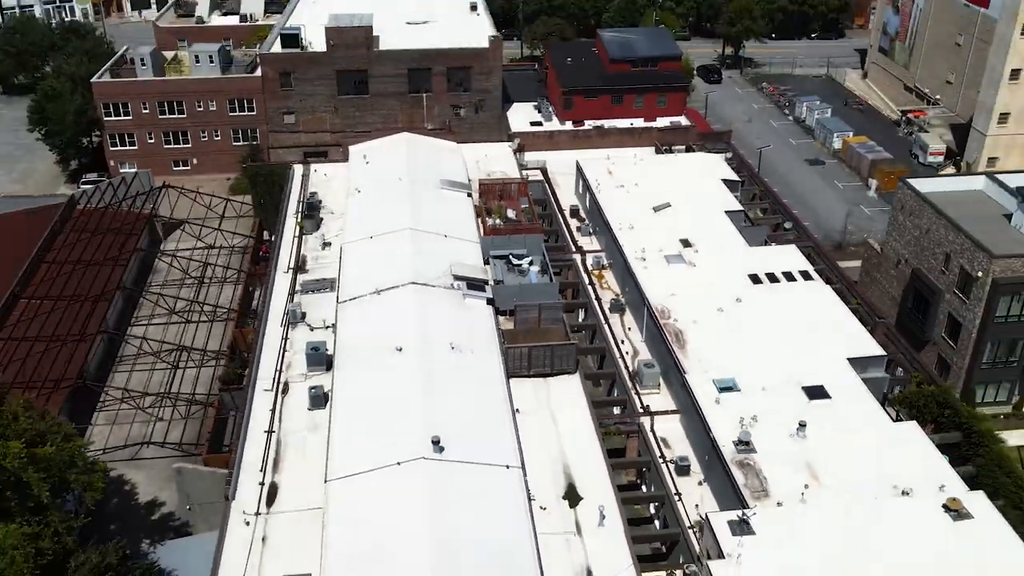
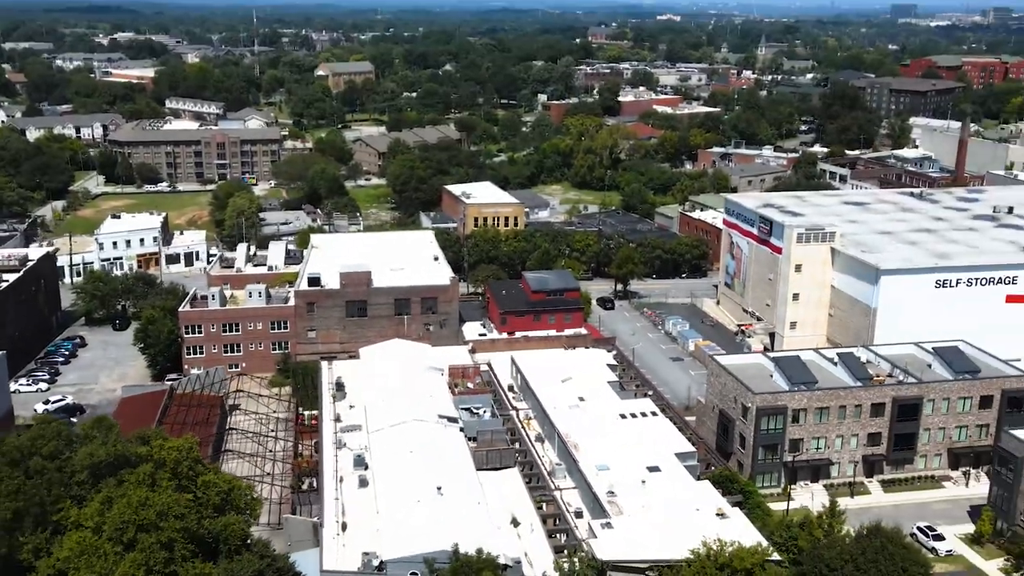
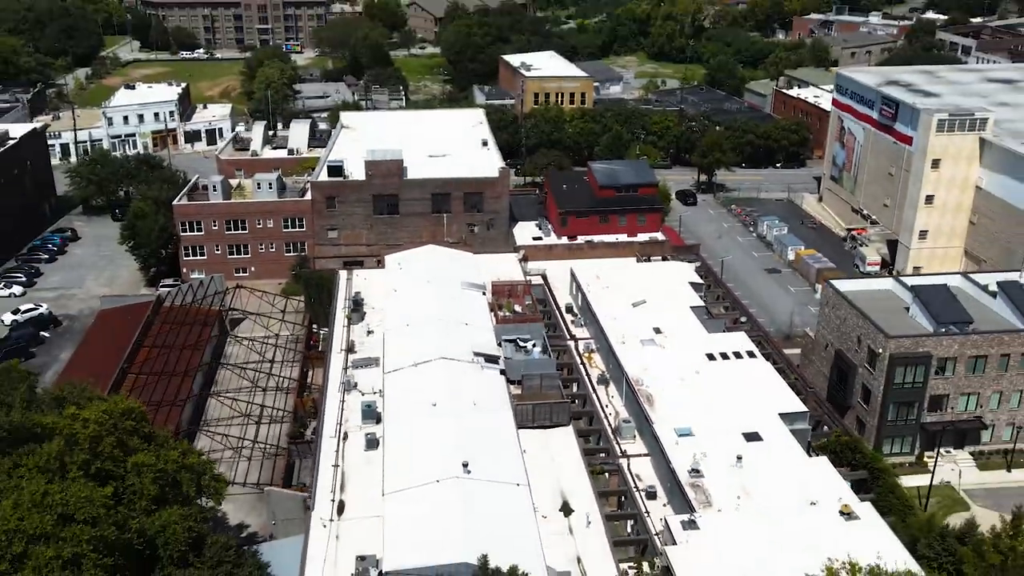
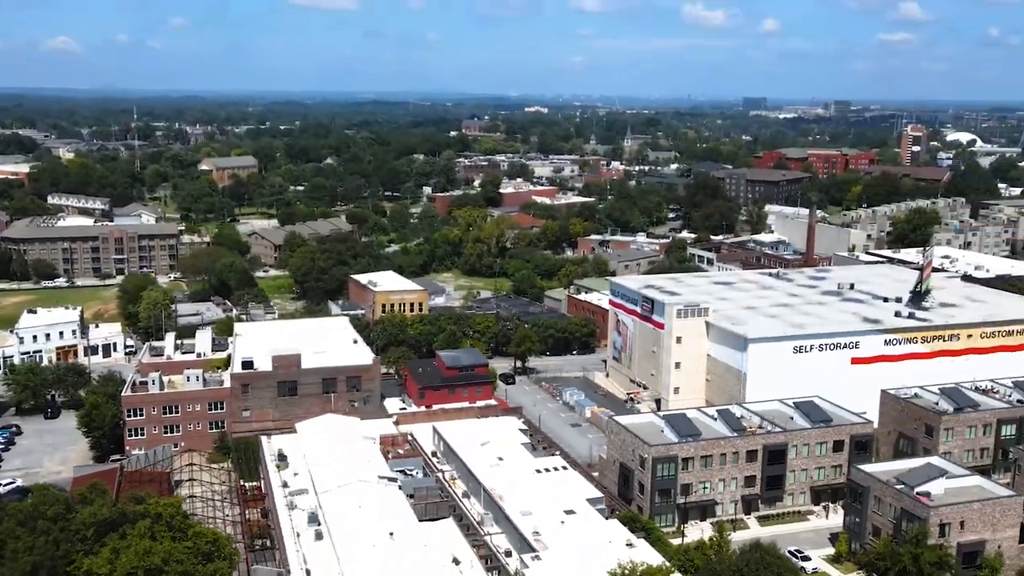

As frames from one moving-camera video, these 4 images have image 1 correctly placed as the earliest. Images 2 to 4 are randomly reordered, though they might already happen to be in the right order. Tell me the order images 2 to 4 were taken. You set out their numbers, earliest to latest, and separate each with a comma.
3, 2, 4
